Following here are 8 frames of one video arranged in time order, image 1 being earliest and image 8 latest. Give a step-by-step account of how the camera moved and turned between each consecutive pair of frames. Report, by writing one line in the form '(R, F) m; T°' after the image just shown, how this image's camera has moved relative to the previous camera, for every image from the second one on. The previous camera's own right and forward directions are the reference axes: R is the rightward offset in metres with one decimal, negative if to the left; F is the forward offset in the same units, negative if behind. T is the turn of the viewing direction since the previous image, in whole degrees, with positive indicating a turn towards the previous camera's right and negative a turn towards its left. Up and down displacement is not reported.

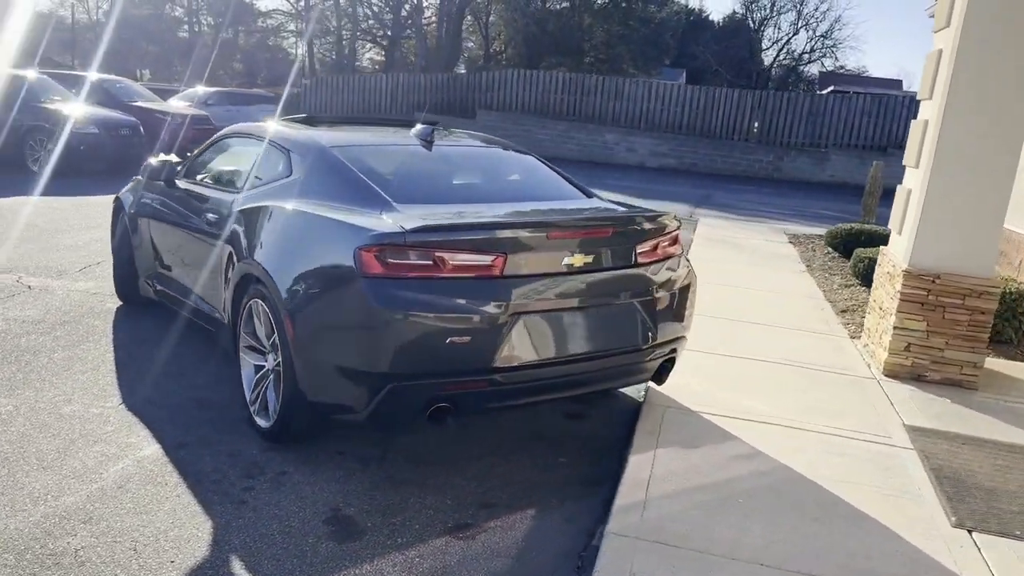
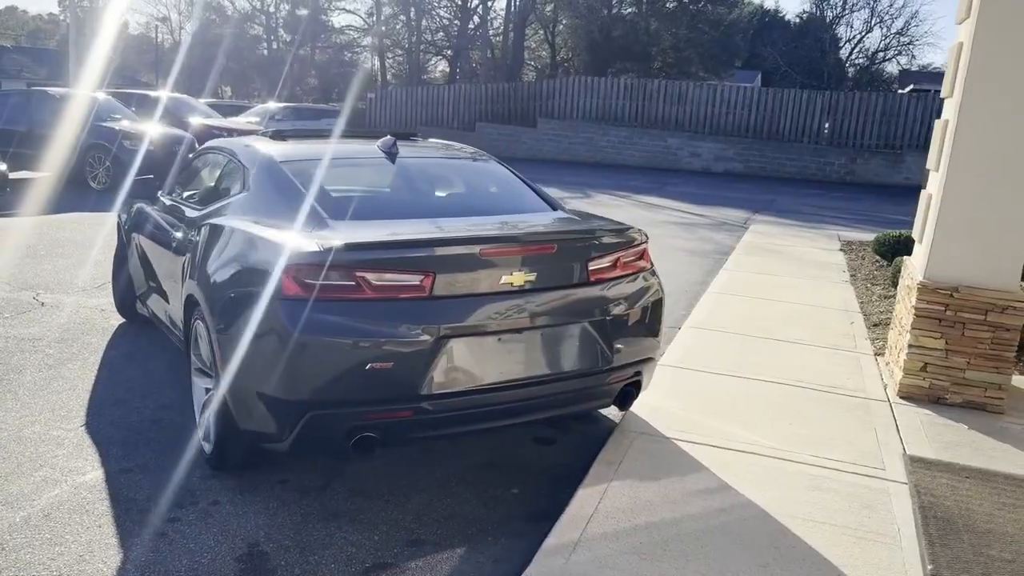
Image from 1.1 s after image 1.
(+0.5, +0.2) m; -5°
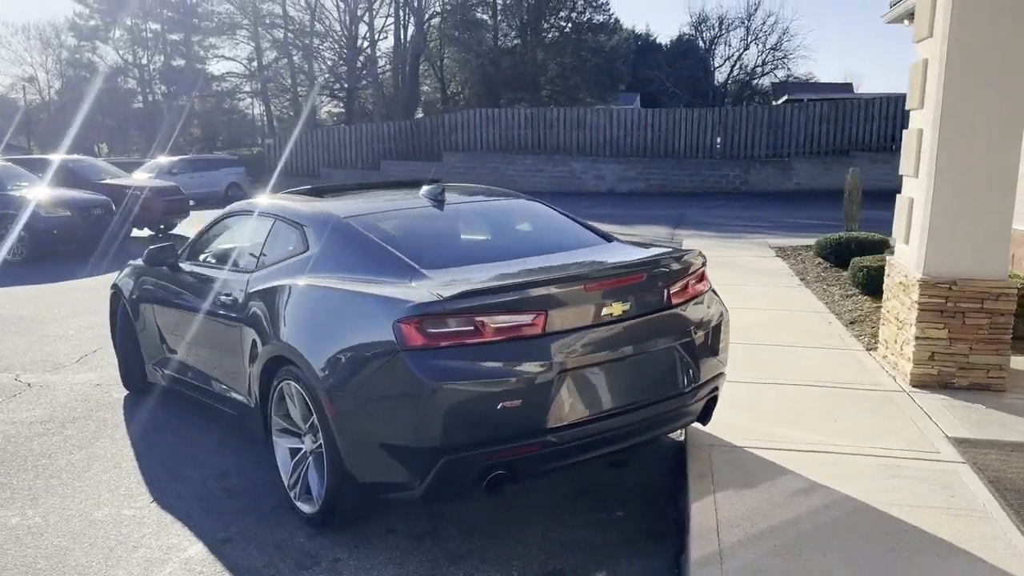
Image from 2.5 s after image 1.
(-0.8, -0.1) m; +7°
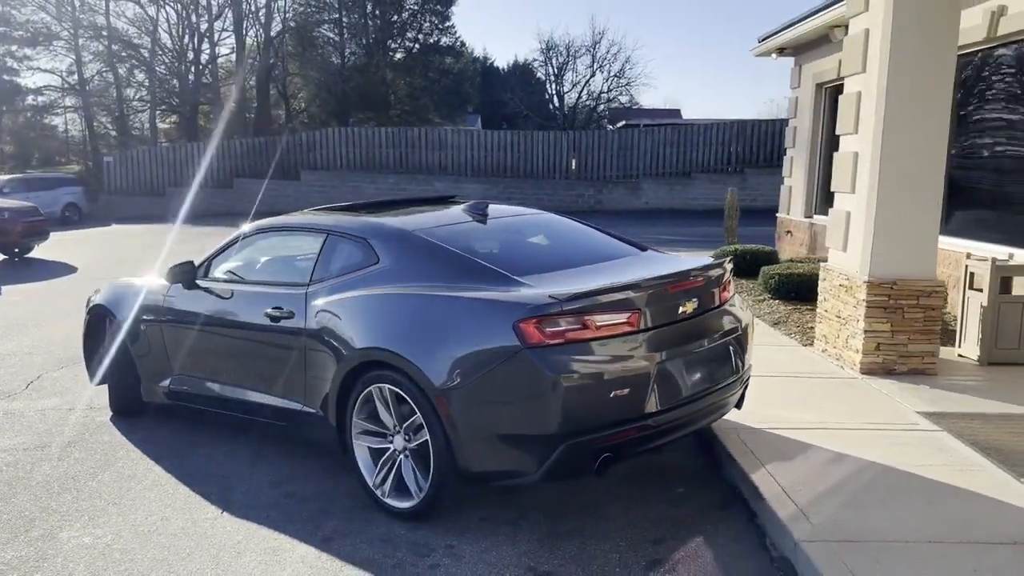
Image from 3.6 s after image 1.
(-1.1, -0.3) m; +11°
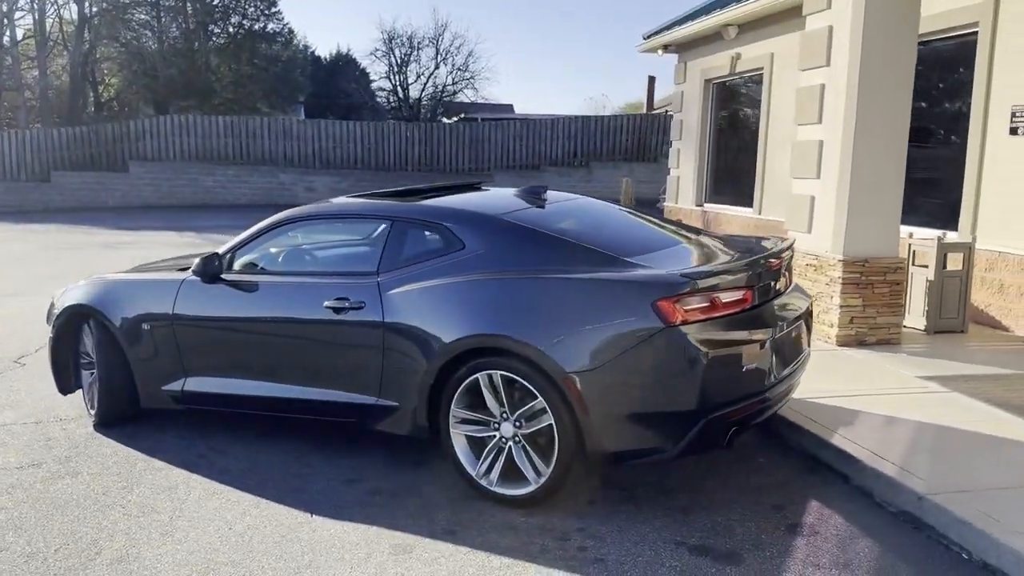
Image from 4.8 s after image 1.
(-1.3, +0.2) m; +12°
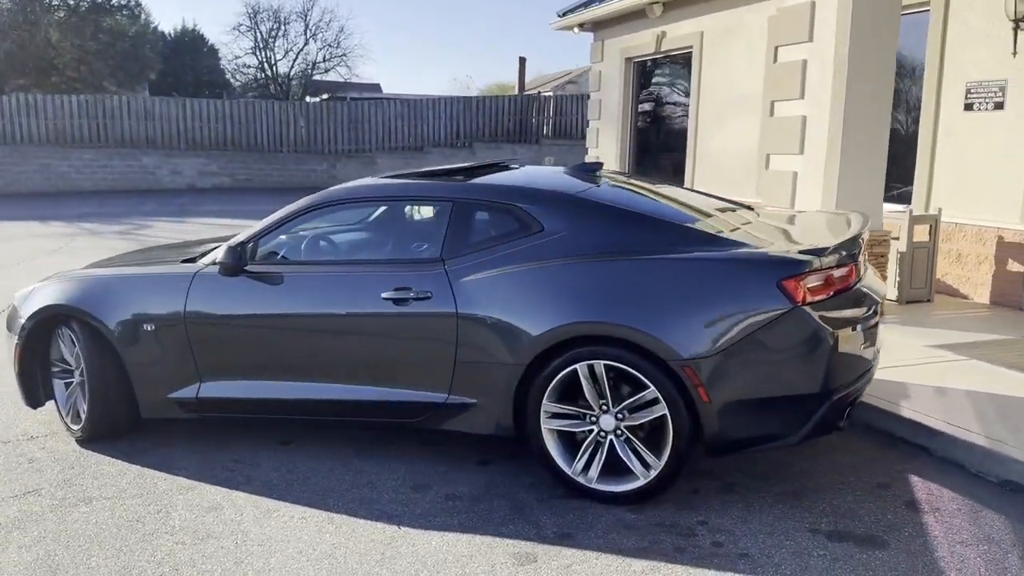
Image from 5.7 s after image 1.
(-1.0, +0.4) m; +9°
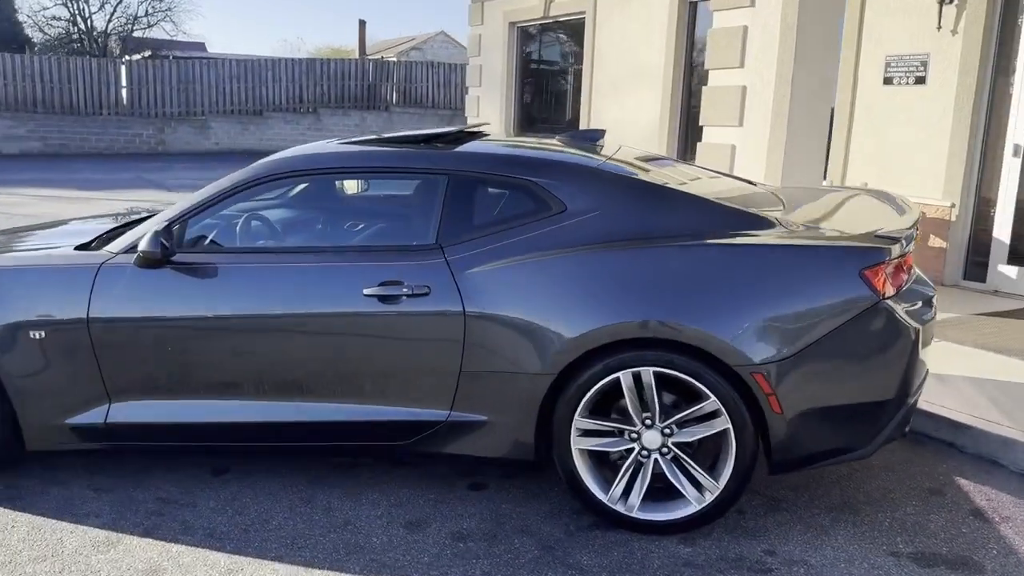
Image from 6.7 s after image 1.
(-0.7, +0.8) m; +11°
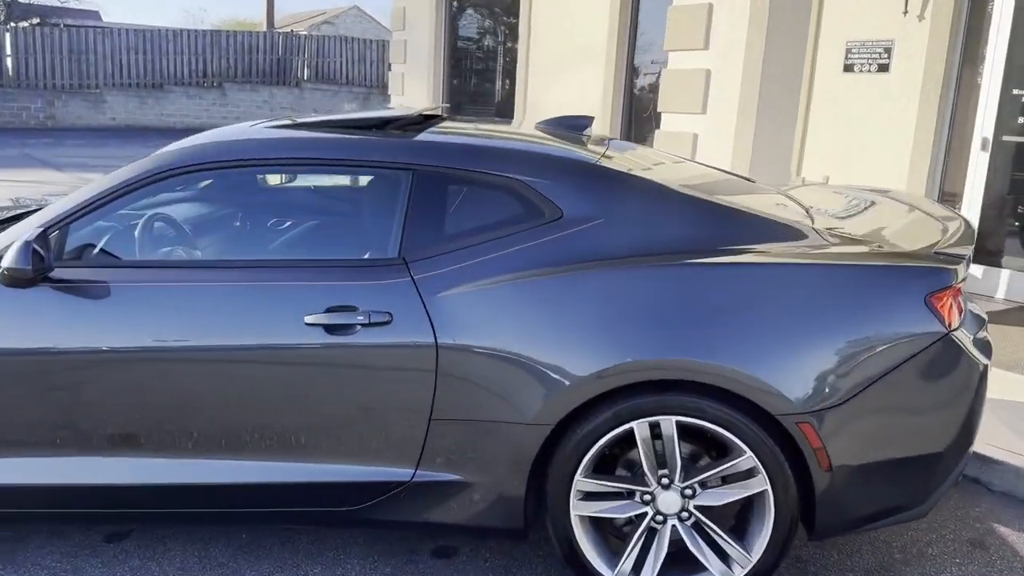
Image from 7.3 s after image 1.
(-0.2, +0.7) m; +6°
